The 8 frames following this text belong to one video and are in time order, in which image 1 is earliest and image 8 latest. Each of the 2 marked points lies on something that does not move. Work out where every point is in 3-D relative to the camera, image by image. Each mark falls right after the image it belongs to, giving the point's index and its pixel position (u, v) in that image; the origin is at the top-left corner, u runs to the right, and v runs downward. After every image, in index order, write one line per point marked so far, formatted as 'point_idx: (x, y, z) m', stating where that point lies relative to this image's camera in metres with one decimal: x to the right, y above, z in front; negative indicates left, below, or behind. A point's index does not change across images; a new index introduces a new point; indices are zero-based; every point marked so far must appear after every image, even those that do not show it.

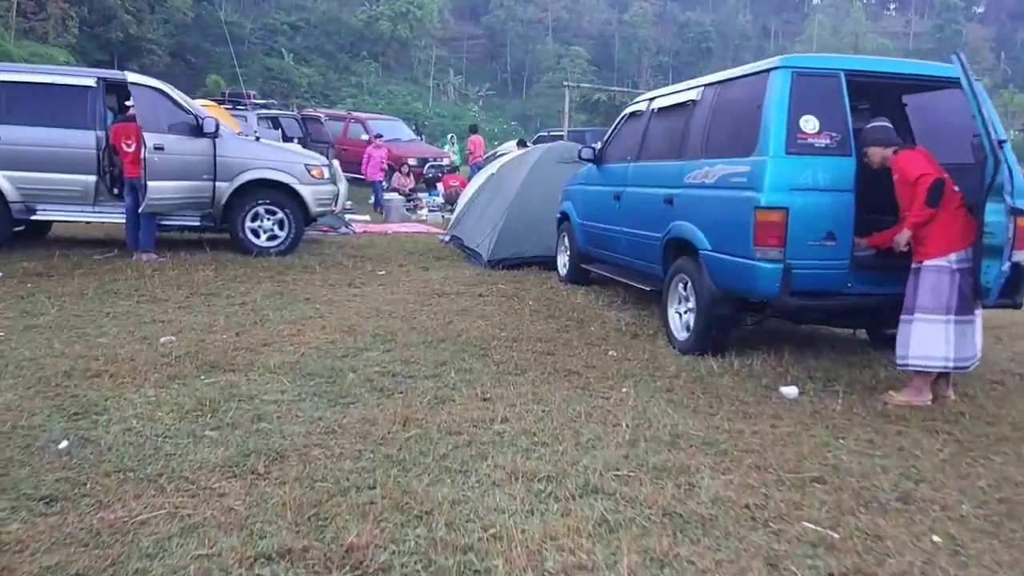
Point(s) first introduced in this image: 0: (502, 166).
0: (-0.2, +1.7, +11.6) m
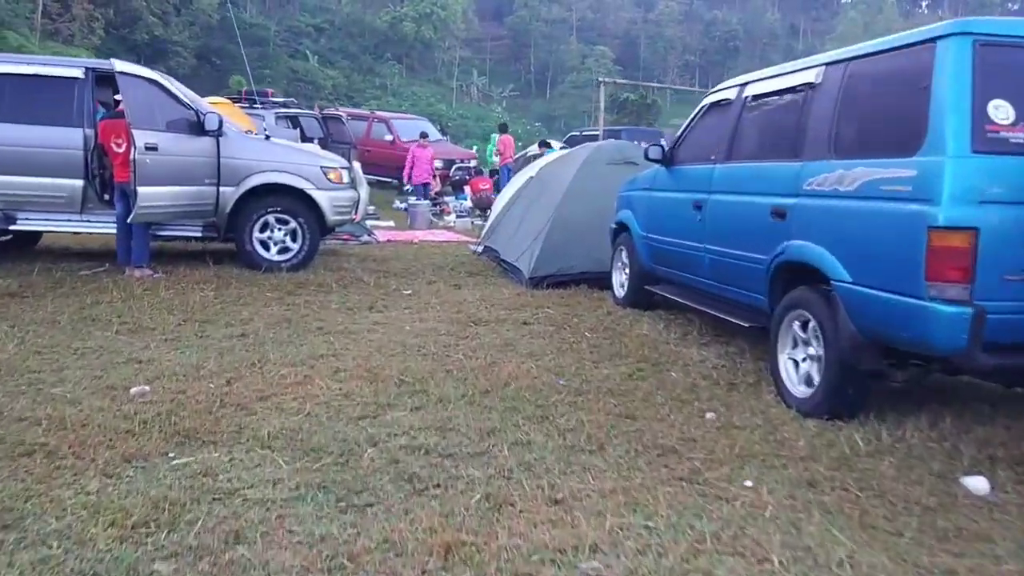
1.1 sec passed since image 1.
0: (+0.4, +1.5, +10.2) m
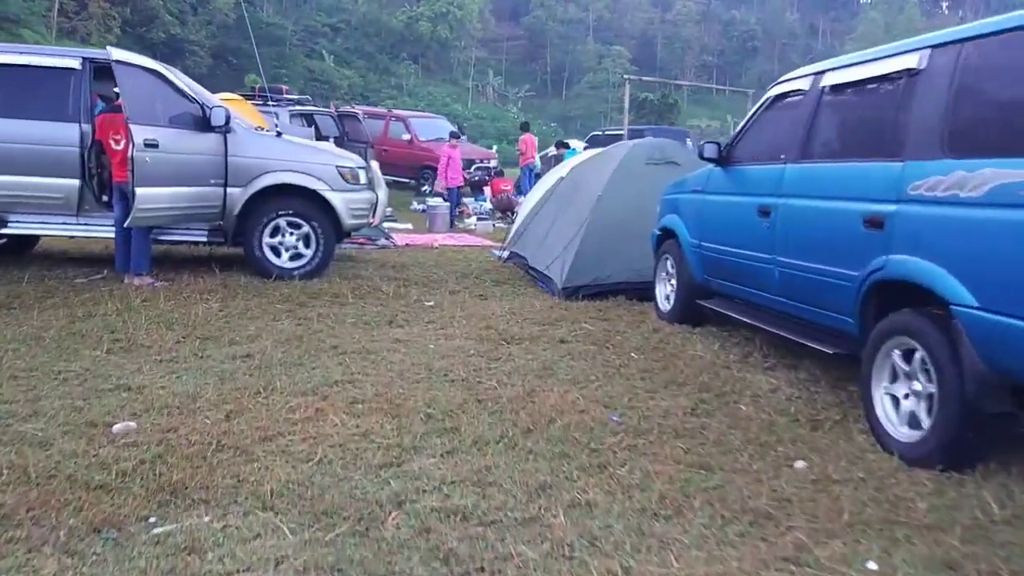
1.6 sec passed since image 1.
0: (+0.7, +1.4, +9.4) m
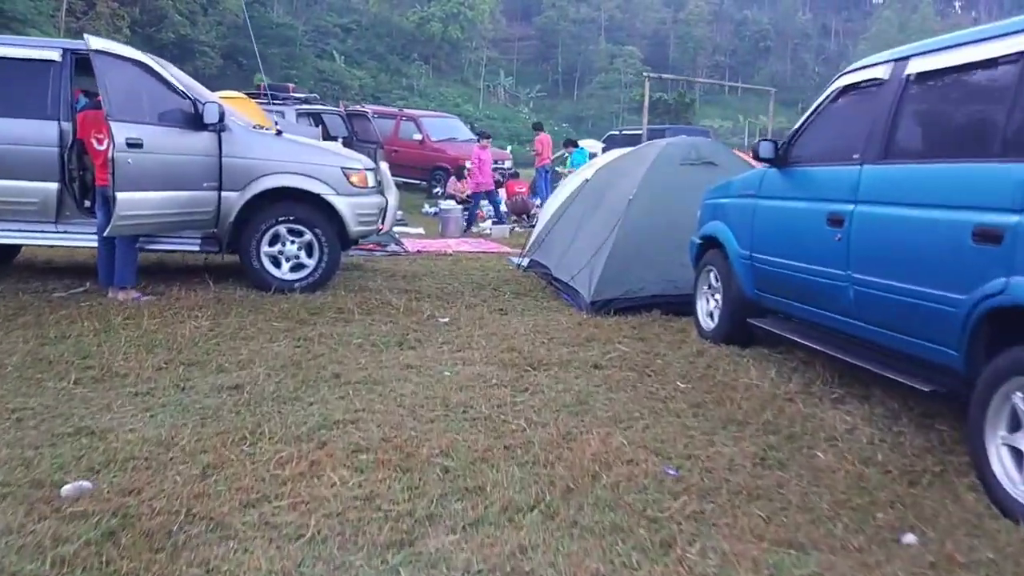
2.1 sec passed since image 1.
0: (+0.9, +1.3, +8.6) m
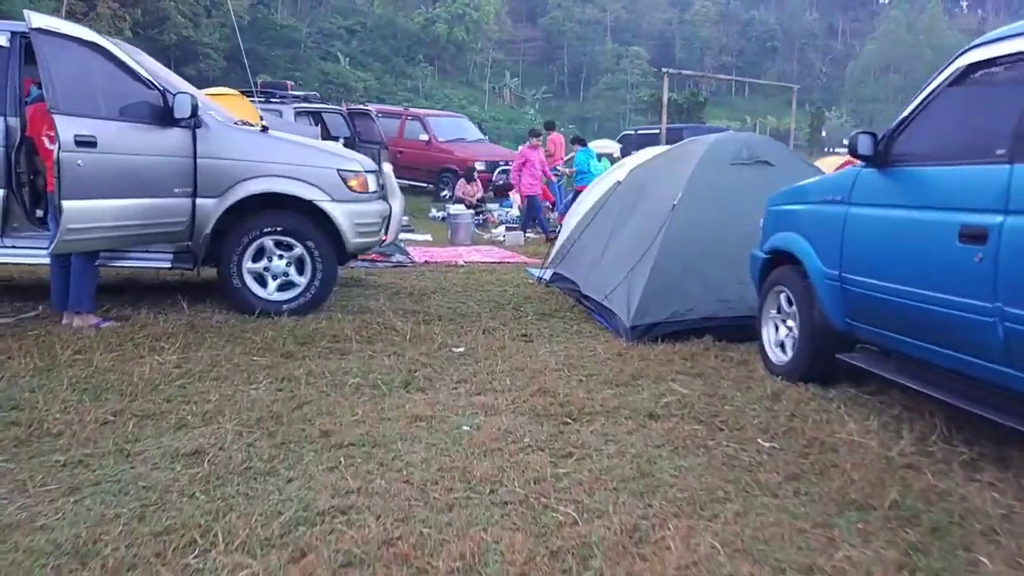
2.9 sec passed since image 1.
0: (+1.1, +1.1, +7.5) m
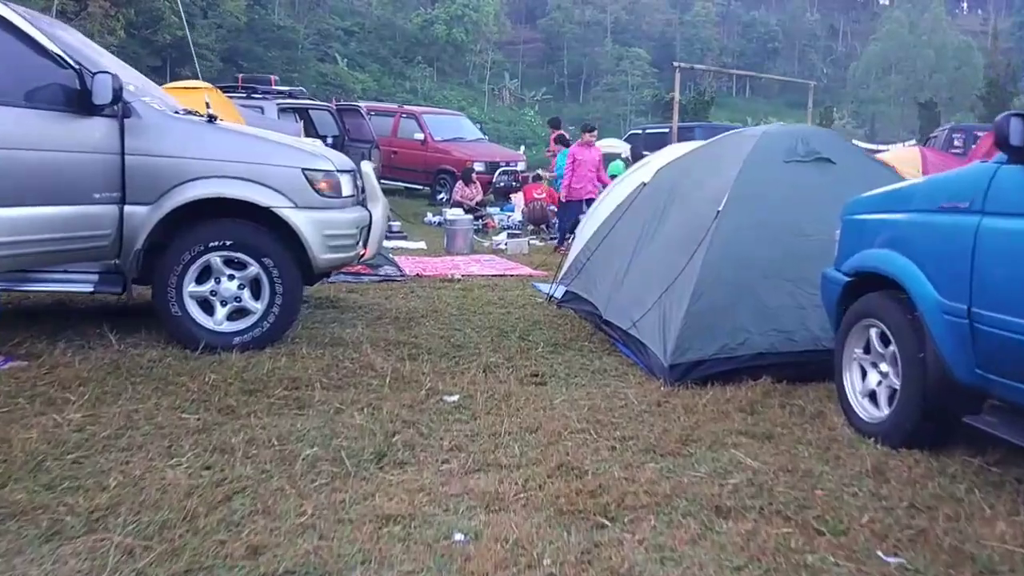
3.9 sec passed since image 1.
0: (+1.2, +0.9, +6.2) m
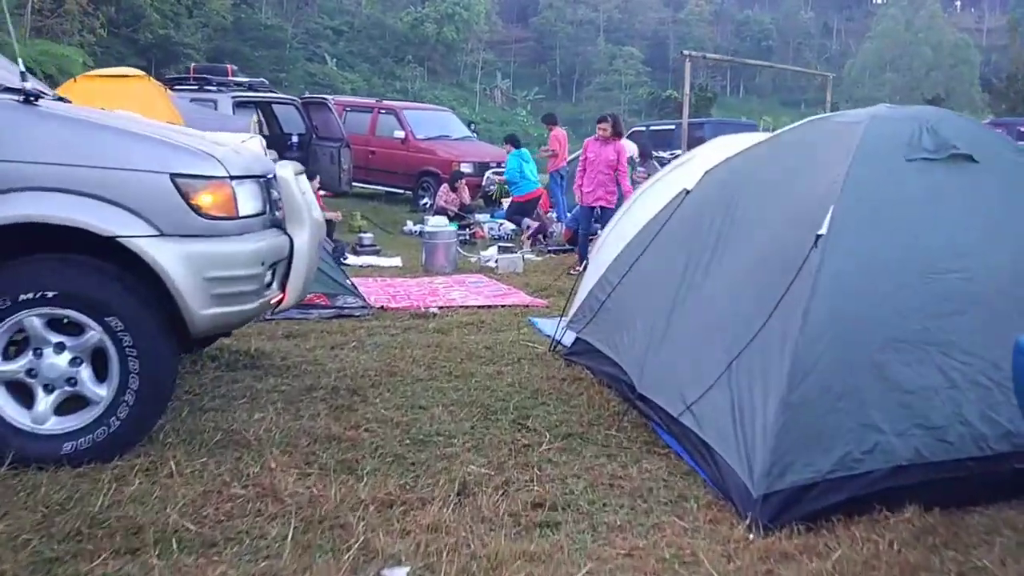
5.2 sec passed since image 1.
0: (+1.1, +0.6, +4.3) m
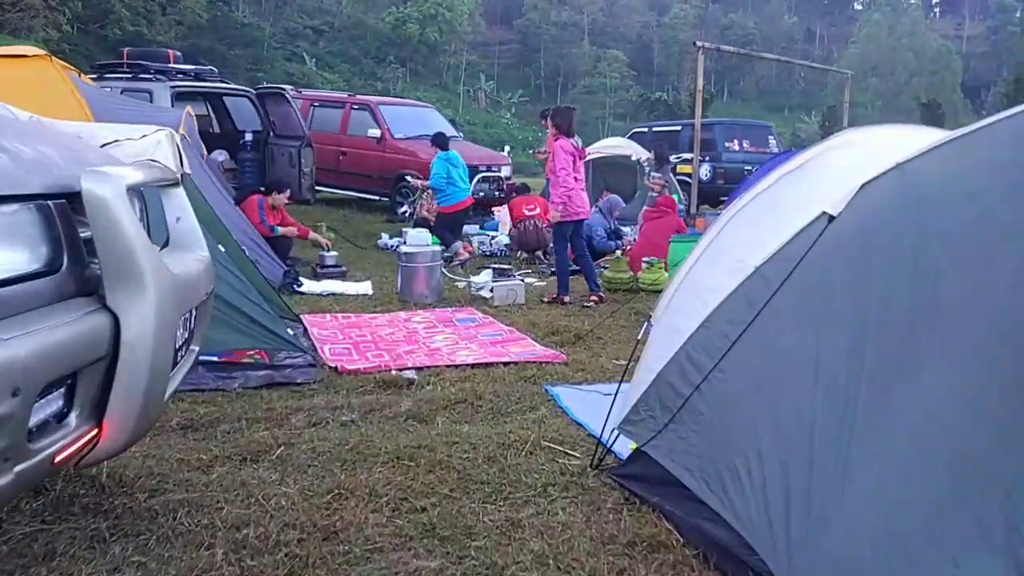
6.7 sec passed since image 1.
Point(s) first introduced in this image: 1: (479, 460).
0: (+1.2, +0.3, +2.4) m
1: (-0.1, -0.7, +3.4) m
